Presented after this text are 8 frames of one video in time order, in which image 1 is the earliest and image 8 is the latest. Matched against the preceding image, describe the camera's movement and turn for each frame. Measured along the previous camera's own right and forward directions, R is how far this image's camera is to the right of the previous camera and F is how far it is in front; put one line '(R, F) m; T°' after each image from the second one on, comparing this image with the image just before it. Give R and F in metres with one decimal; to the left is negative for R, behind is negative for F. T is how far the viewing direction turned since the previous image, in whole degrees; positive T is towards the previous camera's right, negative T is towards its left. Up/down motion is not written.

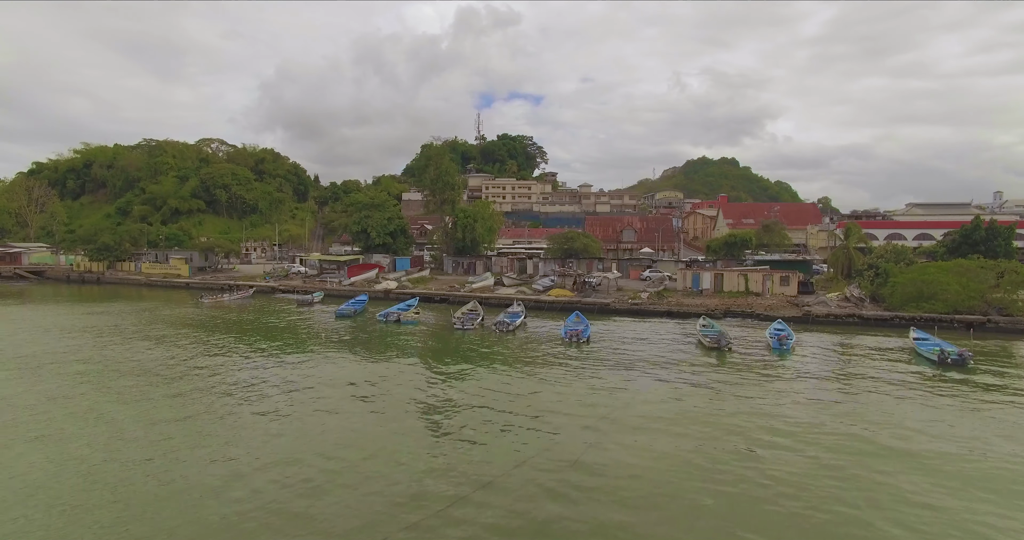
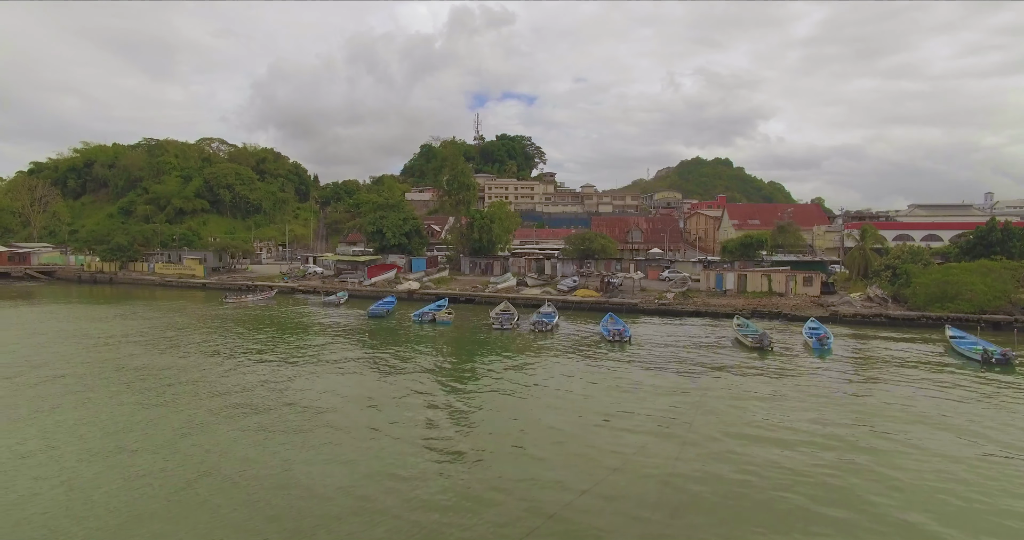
(-1.6, -0.3) m; +1°
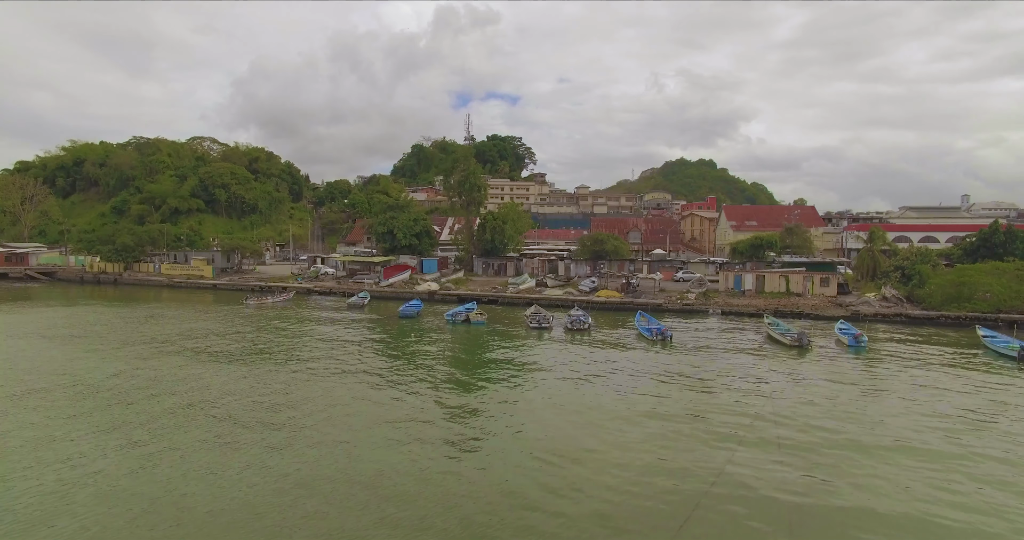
(-2.0, -0.4) m; +2°
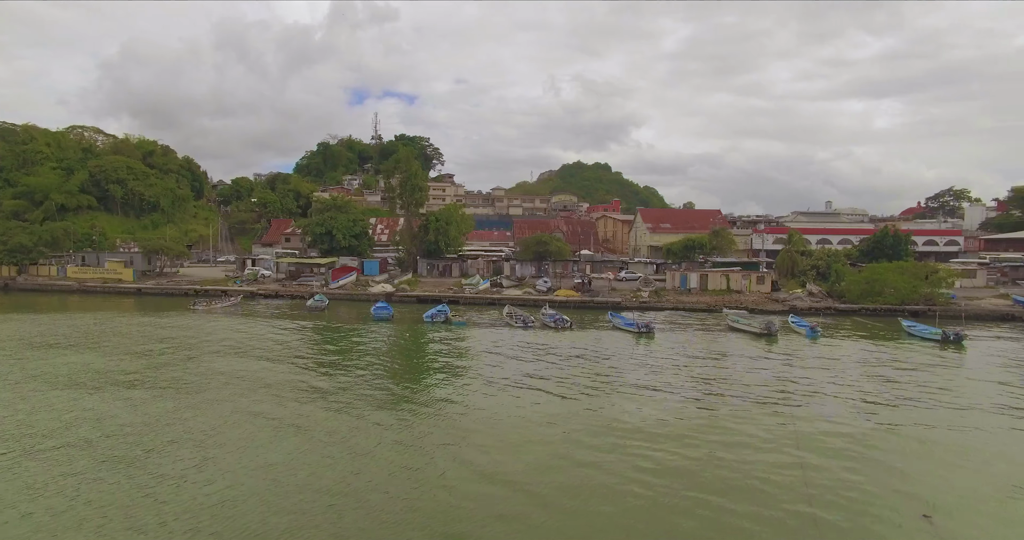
(-3.3, -0.4) m; +10°
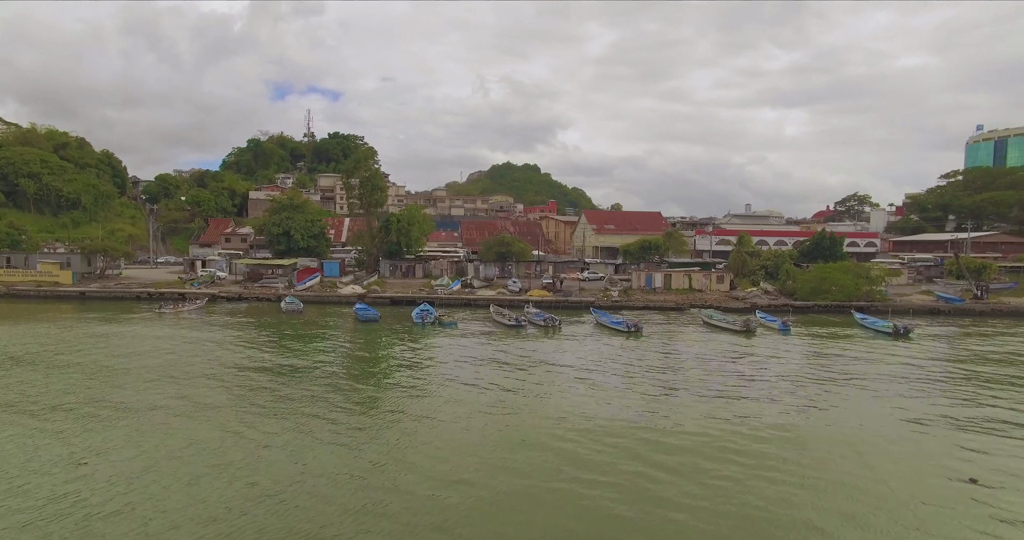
(-2.4, -0.4) m; +7°
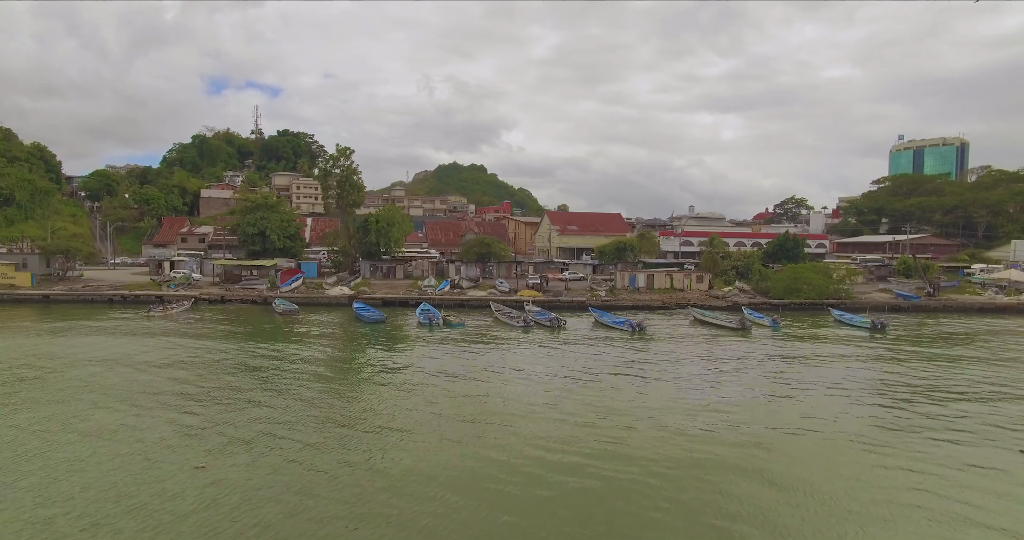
(-2.5, -0.3) m; +6°
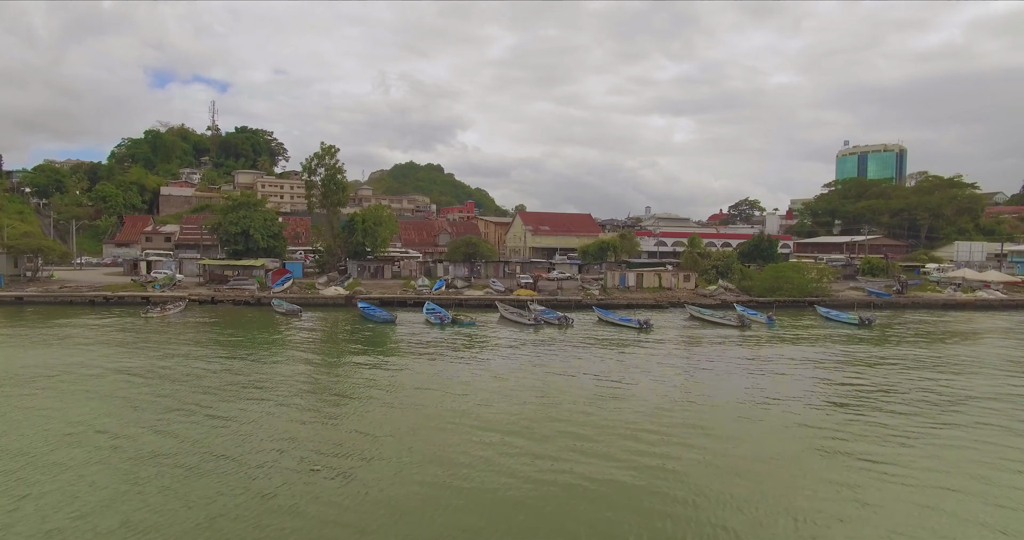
(-2.2, -0.2) m; +5°
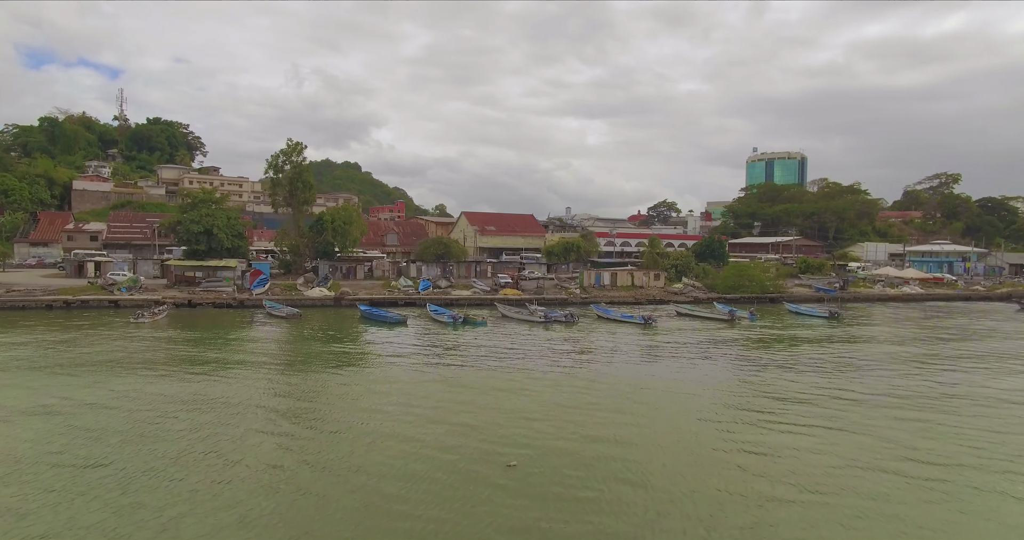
(-3.8, -0.1) m; +8°
